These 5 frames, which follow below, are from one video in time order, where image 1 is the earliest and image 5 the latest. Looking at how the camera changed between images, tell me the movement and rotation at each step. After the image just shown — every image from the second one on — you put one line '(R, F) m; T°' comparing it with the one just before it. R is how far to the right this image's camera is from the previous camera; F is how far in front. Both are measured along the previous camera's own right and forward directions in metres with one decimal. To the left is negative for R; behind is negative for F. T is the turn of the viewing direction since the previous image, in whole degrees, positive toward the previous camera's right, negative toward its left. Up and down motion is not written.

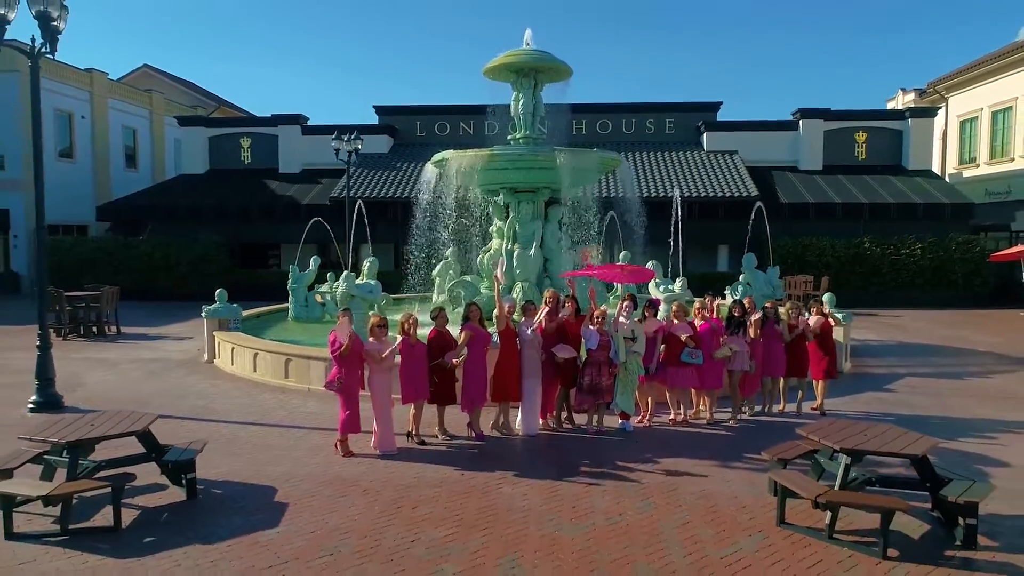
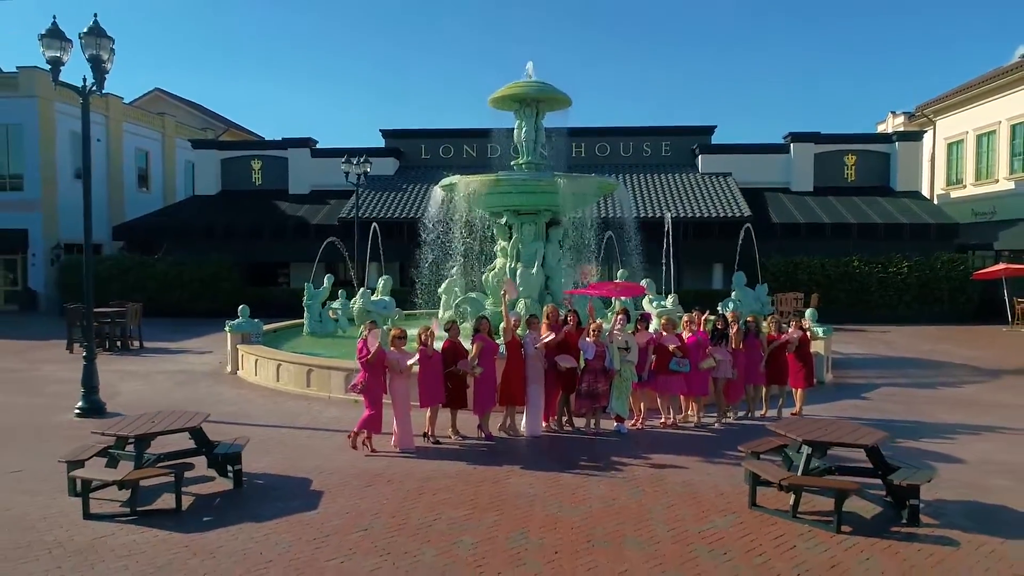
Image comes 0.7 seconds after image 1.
(-0.1, -0.8) m; 0°
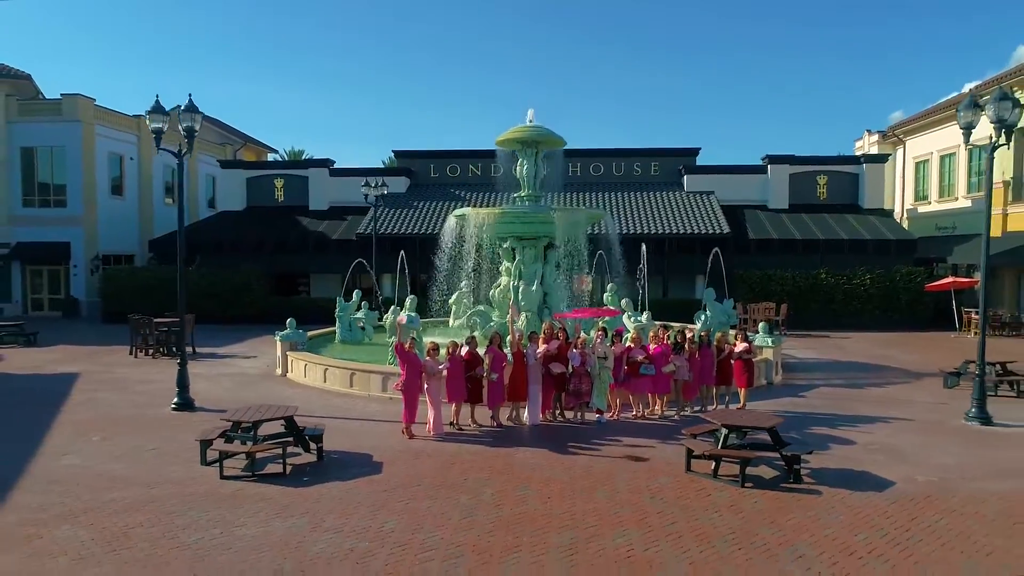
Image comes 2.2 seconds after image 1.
(-0.1, -2.3) m; 0°
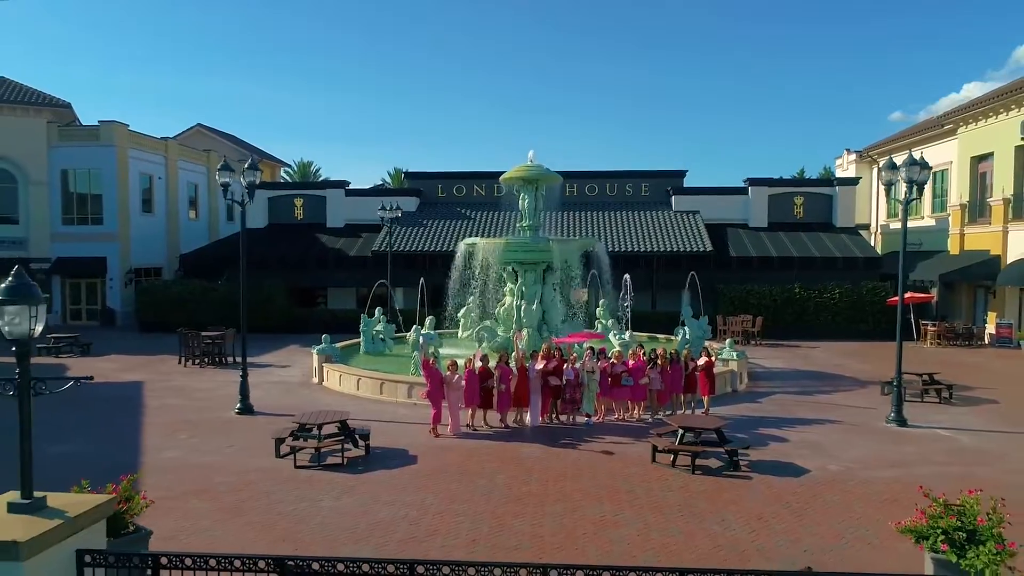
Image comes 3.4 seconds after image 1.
(-0.1, -2.4) m; 0°
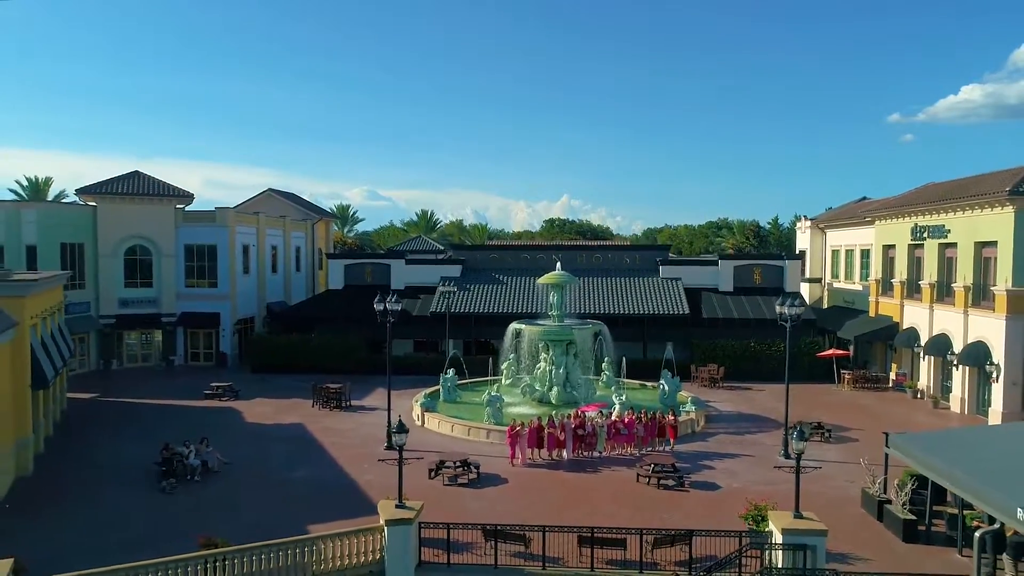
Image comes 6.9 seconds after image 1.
(-1.2, -8.6) m; 0°
